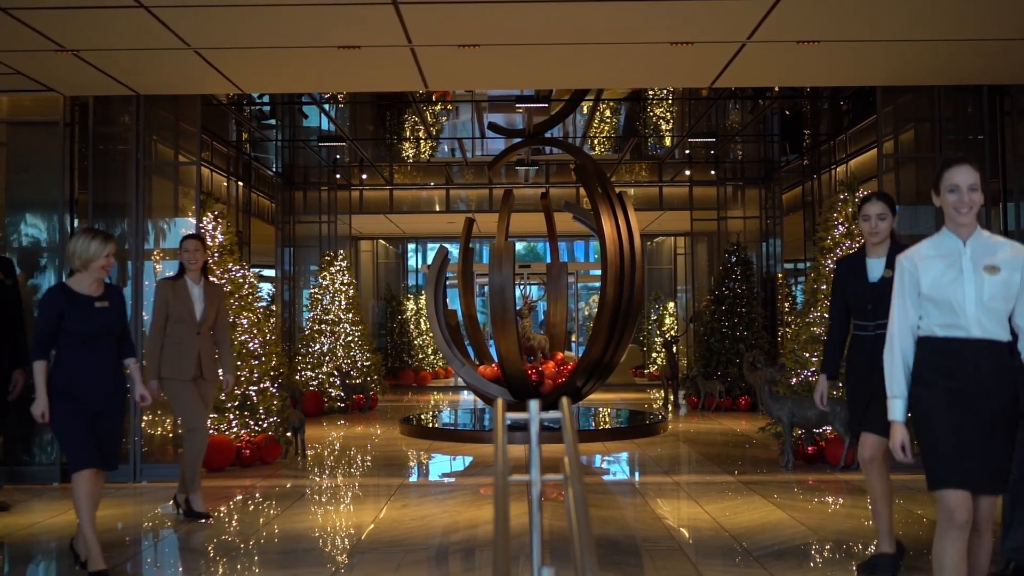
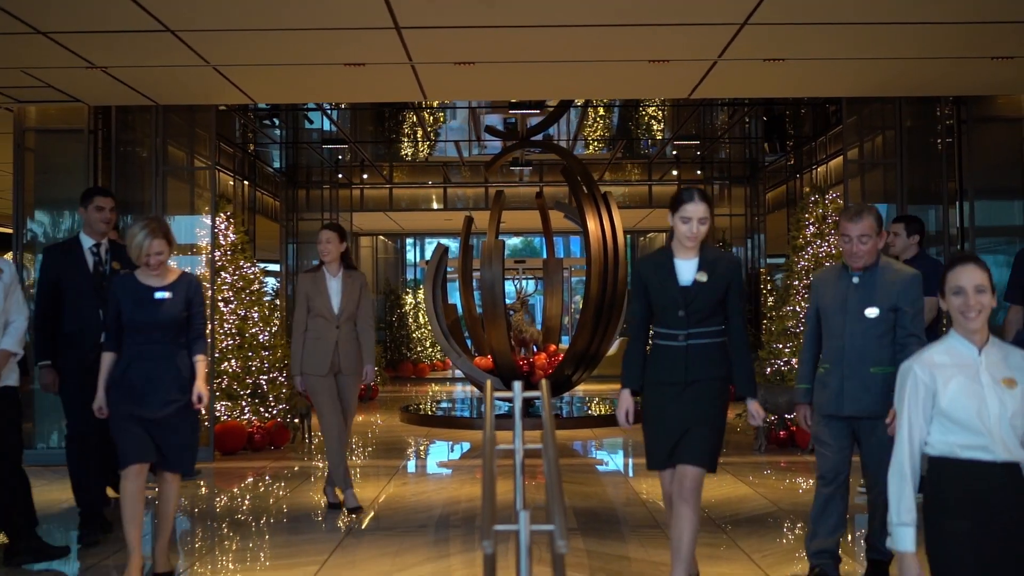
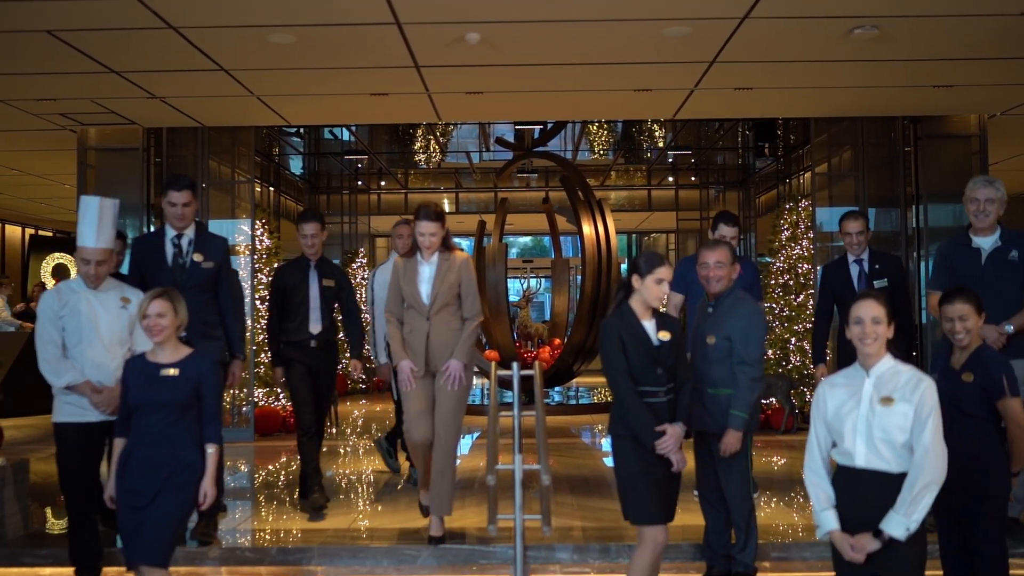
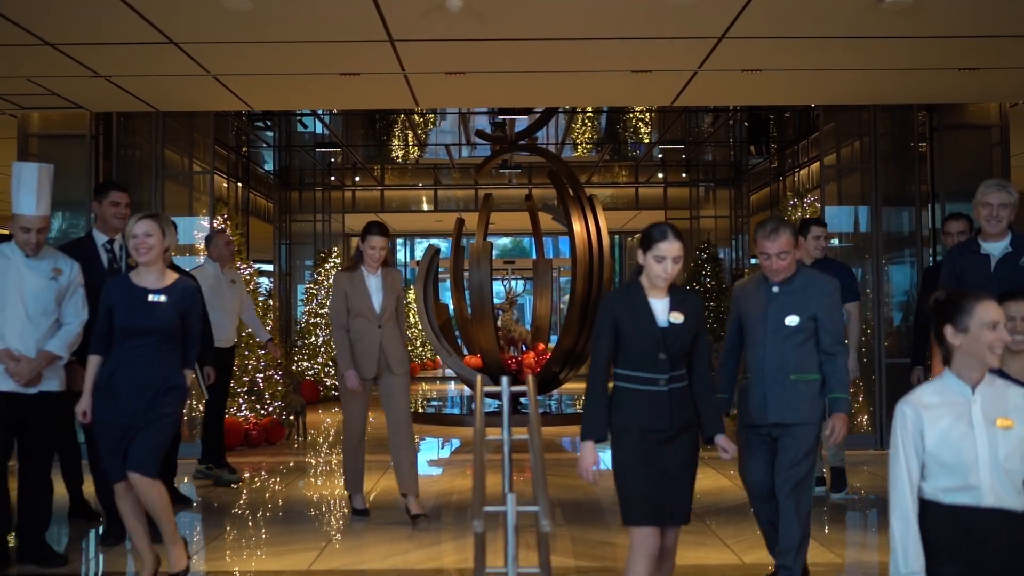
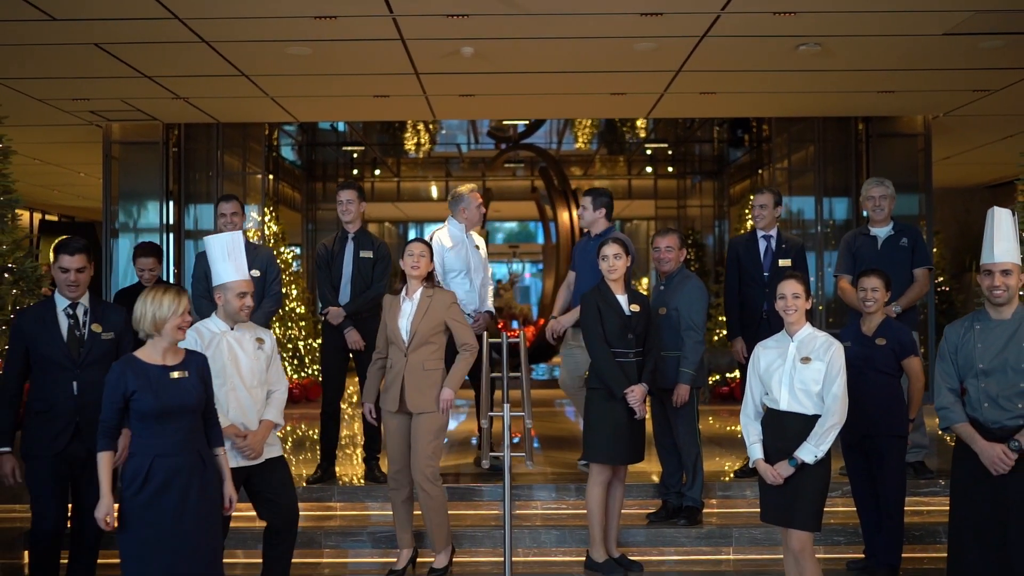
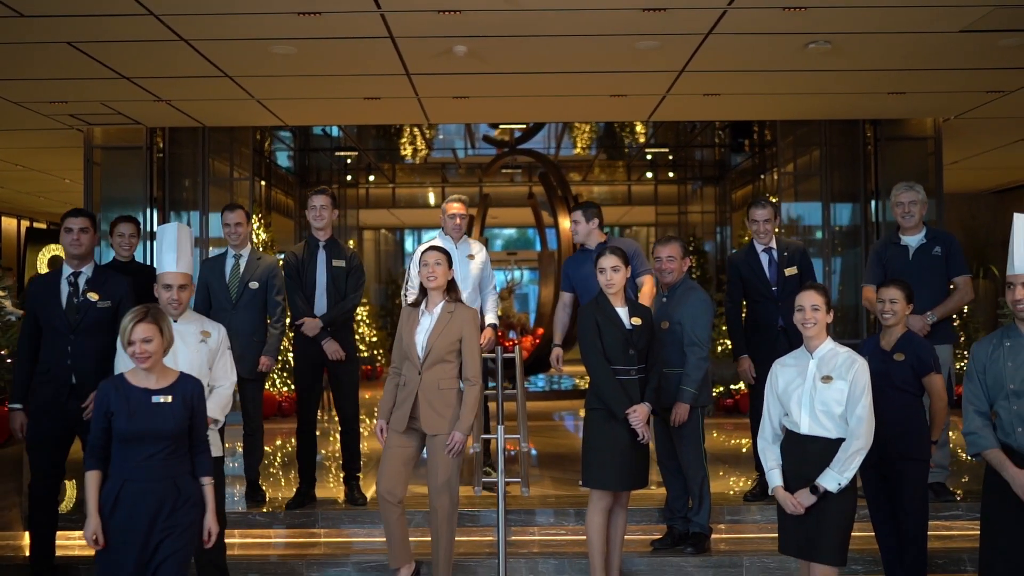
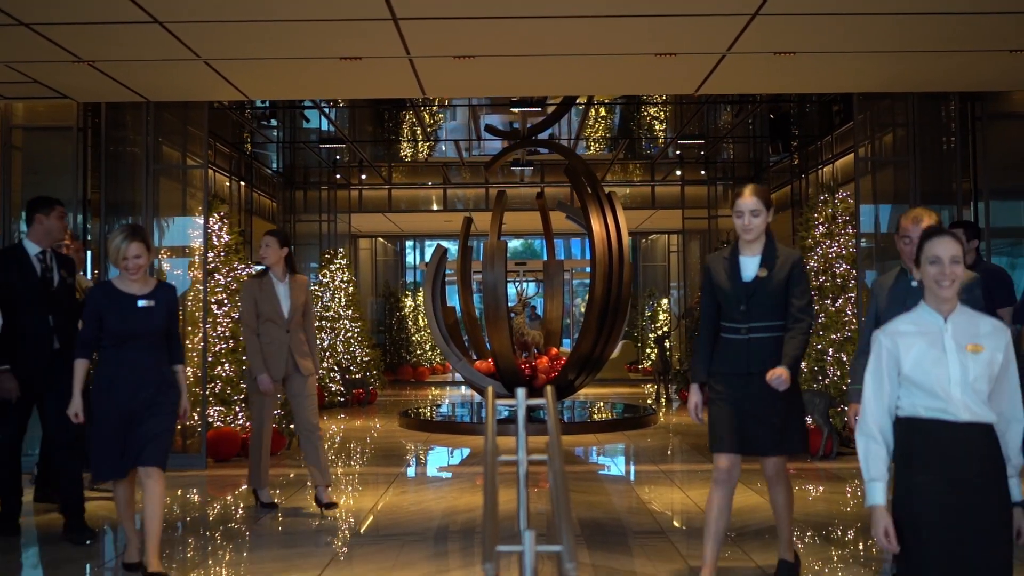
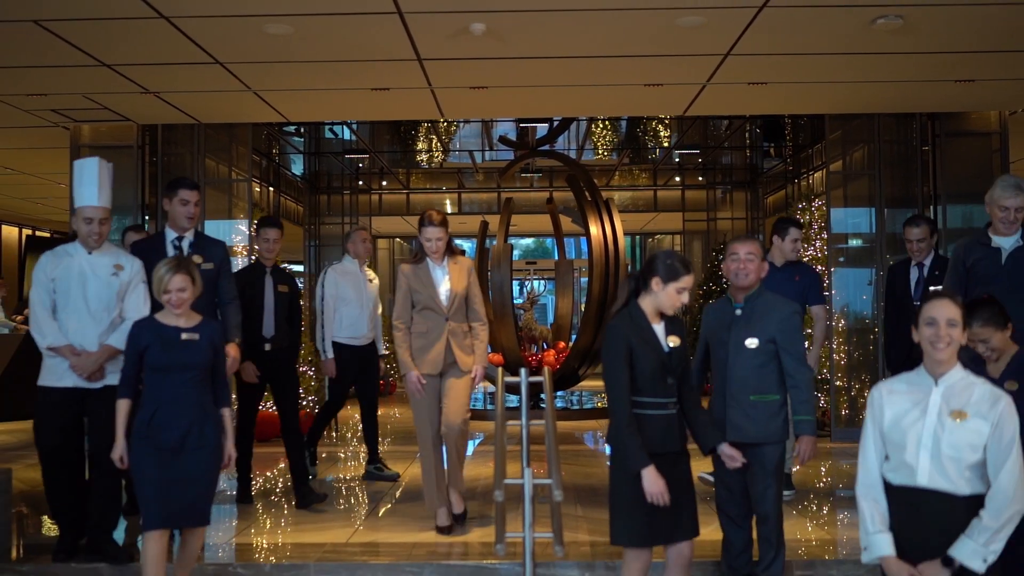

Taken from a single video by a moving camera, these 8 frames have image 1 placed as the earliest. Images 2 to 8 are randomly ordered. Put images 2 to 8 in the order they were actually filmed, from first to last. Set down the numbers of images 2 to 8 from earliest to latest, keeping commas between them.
7, 2, 4, 8, 3, 6, 5
